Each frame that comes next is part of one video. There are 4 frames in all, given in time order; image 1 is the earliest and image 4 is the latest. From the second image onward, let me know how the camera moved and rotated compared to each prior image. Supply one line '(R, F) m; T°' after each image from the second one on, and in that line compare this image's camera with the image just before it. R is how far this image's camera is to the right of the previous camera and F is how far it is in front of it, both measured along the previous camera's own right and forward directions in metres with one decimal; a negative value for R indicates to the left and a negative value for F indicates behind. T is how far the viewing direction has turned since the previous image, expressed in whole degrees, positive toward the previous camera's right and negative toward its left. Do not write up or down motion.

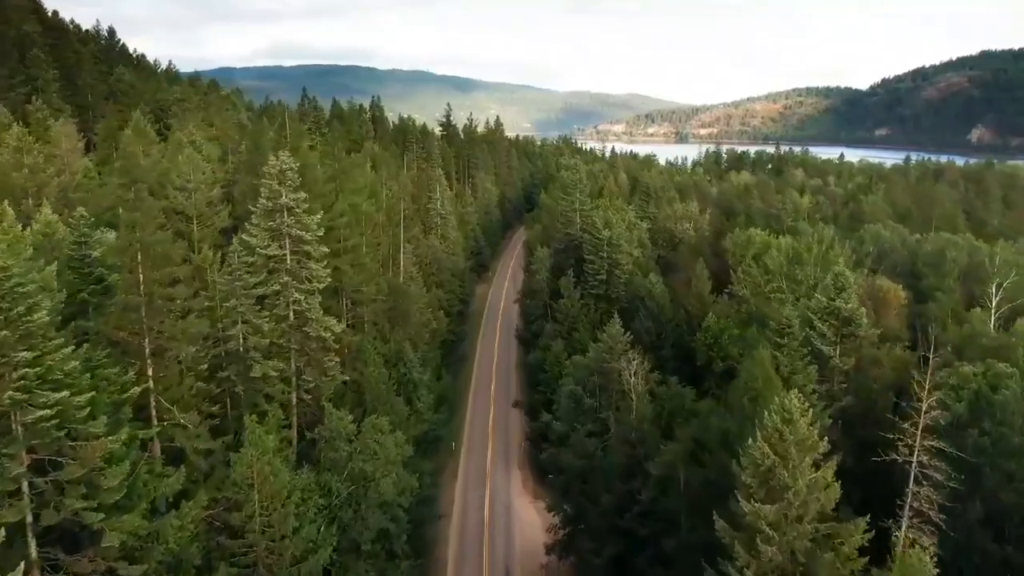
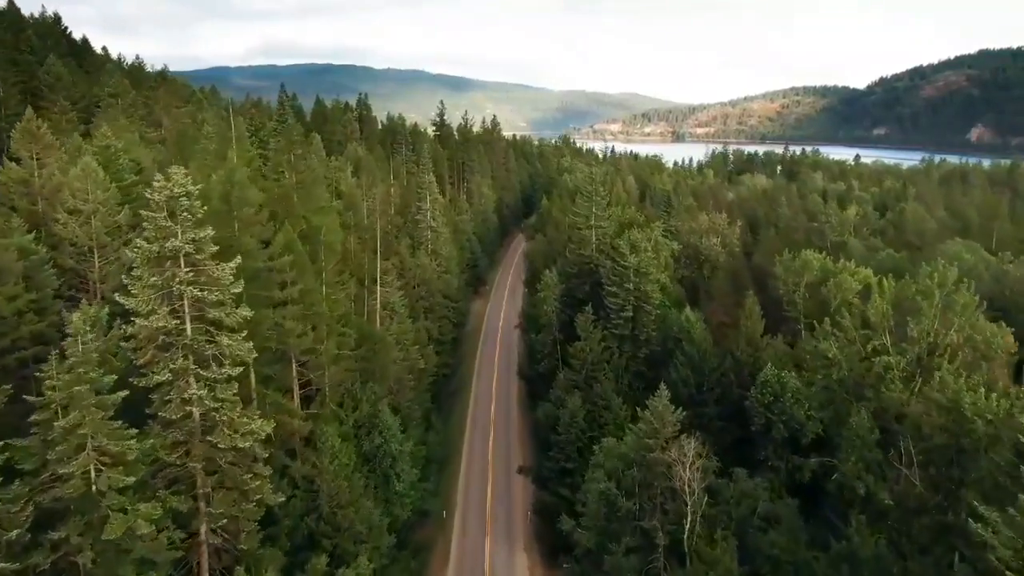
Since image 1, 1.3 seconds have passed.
(-0.6, +11.6) m; 0°
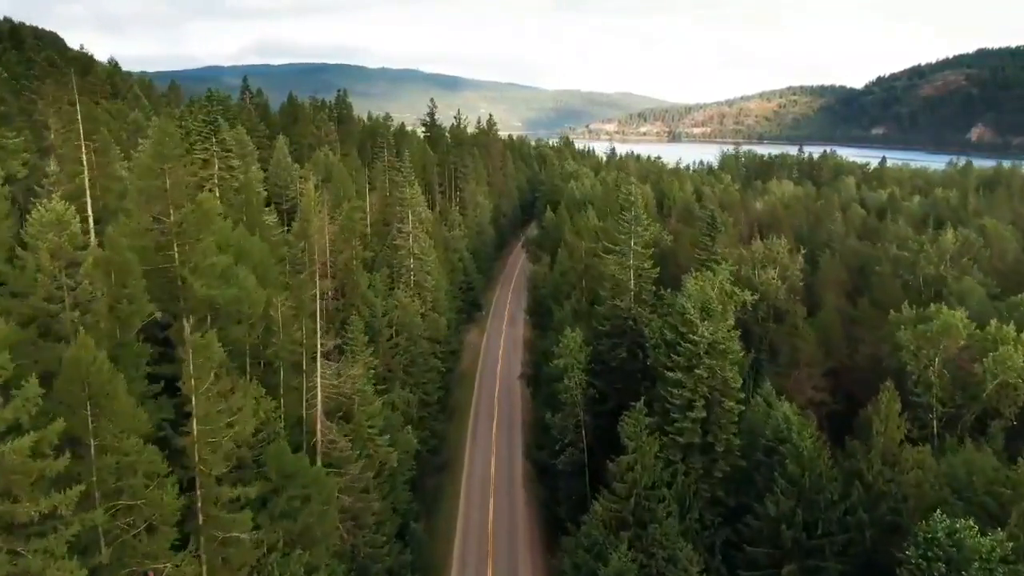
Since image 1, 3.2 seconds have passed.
(-0.9, +16.3) m; 0°
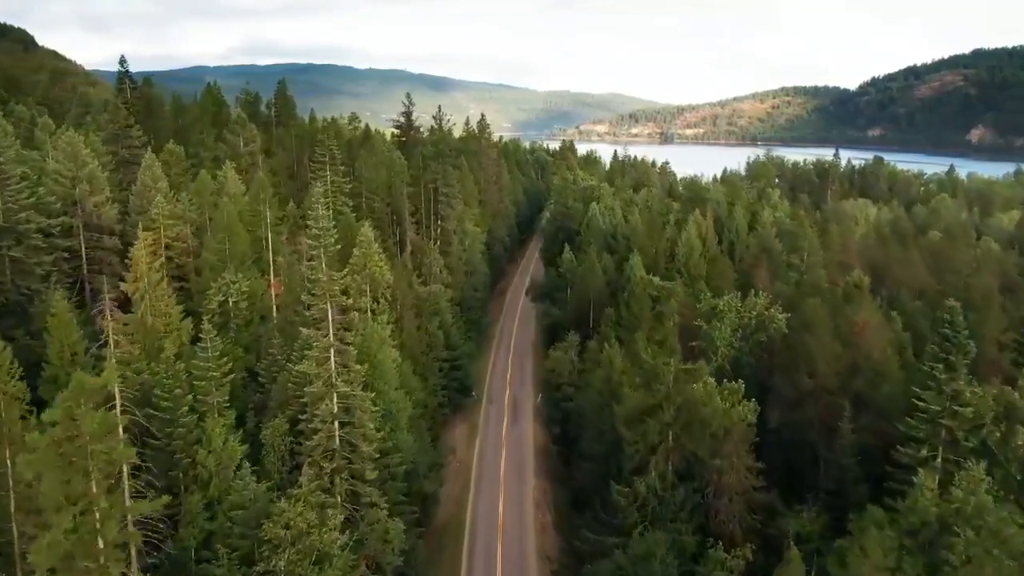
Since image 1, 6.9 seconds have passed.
(-1.6, +32.2) m; +1°
